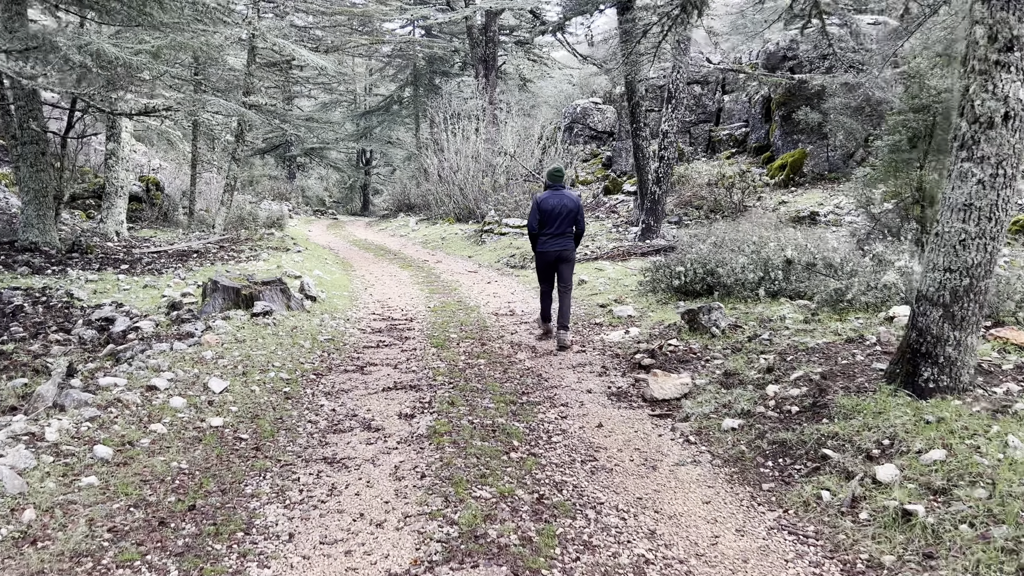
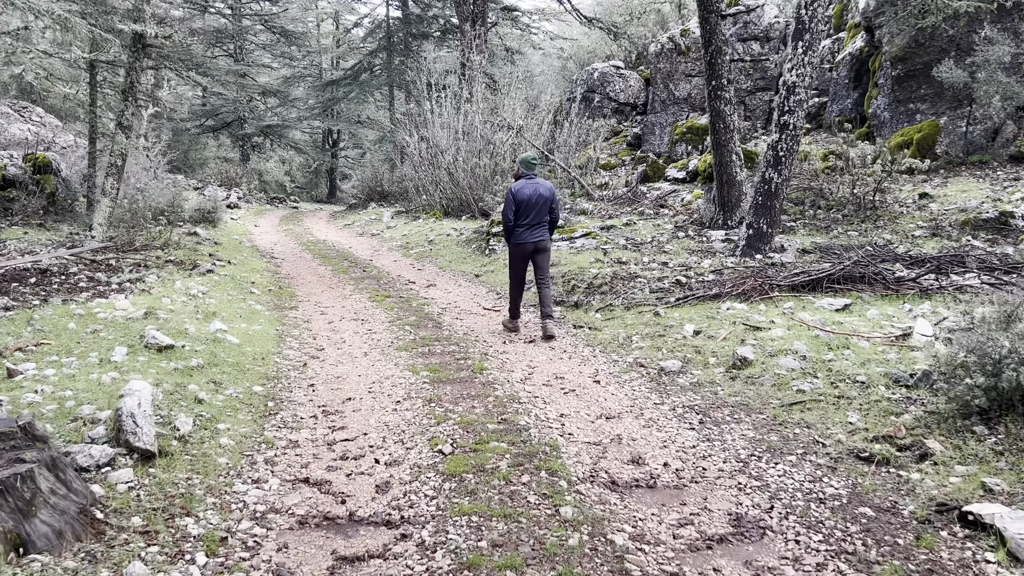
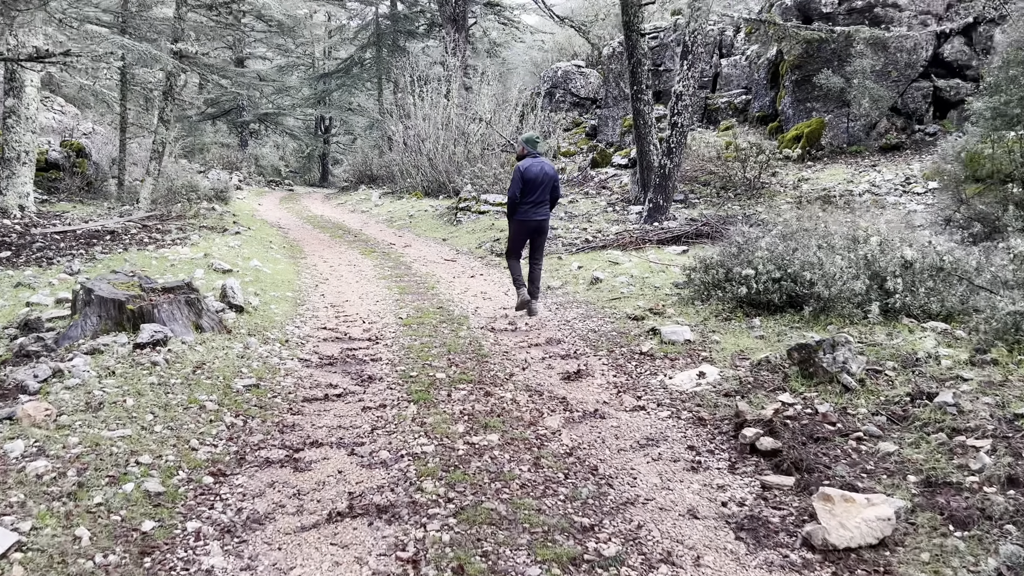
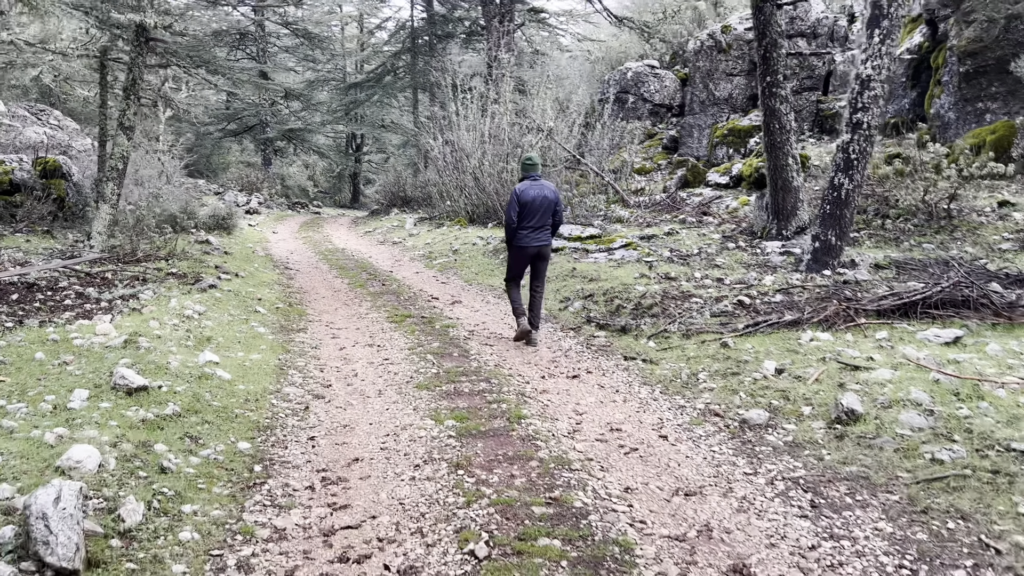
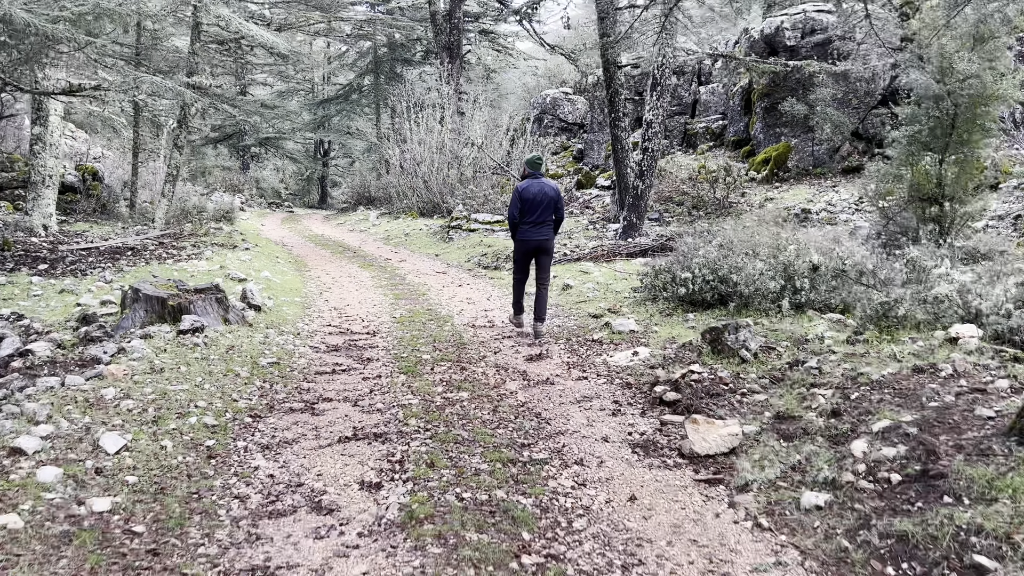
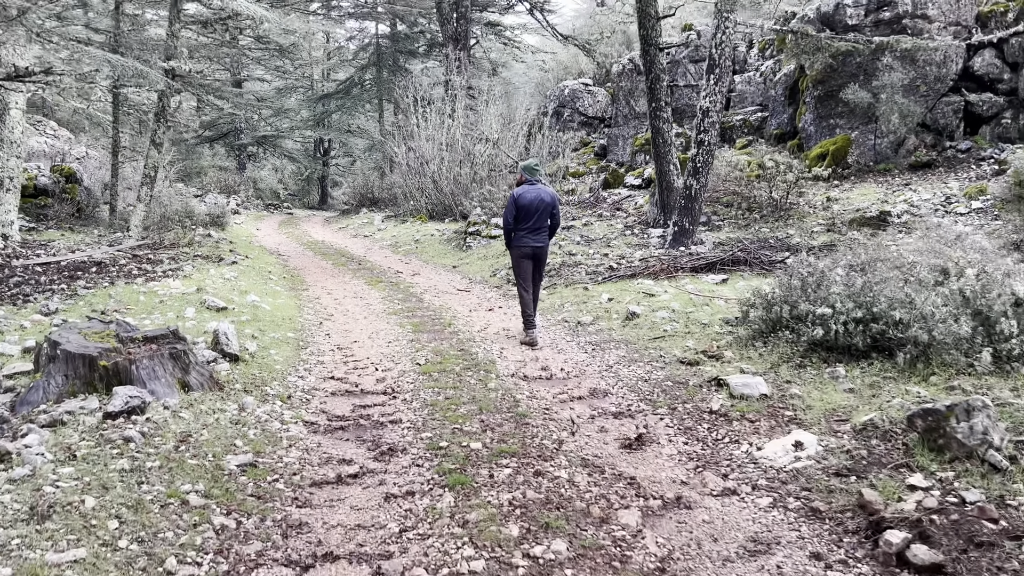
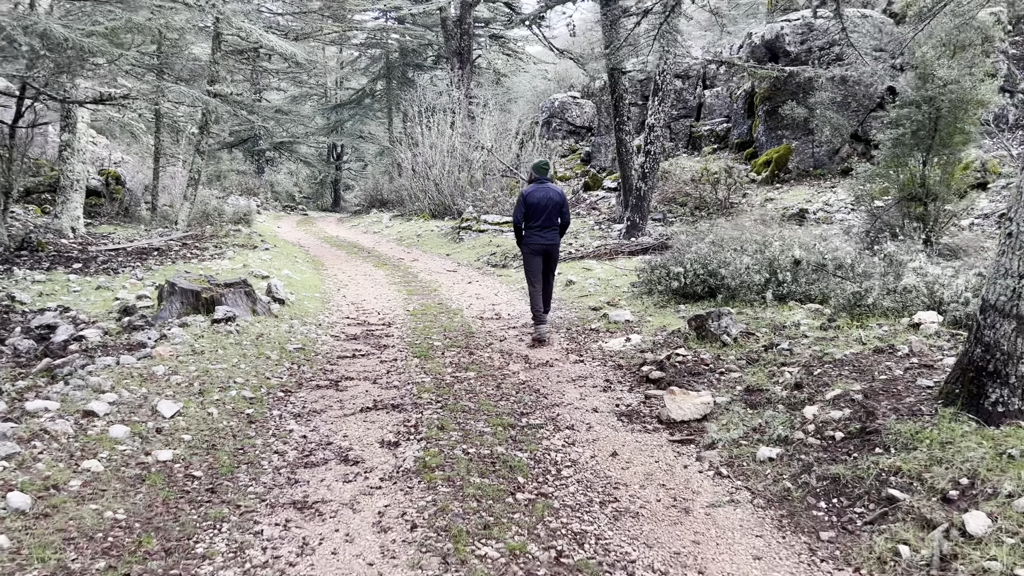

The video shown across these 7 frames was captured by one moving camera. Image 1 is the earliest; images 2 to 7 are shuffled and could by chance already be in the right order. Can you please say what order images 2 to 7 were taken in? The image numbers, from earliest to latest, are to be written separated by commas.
7, 5, 3, 6, 2, 4
